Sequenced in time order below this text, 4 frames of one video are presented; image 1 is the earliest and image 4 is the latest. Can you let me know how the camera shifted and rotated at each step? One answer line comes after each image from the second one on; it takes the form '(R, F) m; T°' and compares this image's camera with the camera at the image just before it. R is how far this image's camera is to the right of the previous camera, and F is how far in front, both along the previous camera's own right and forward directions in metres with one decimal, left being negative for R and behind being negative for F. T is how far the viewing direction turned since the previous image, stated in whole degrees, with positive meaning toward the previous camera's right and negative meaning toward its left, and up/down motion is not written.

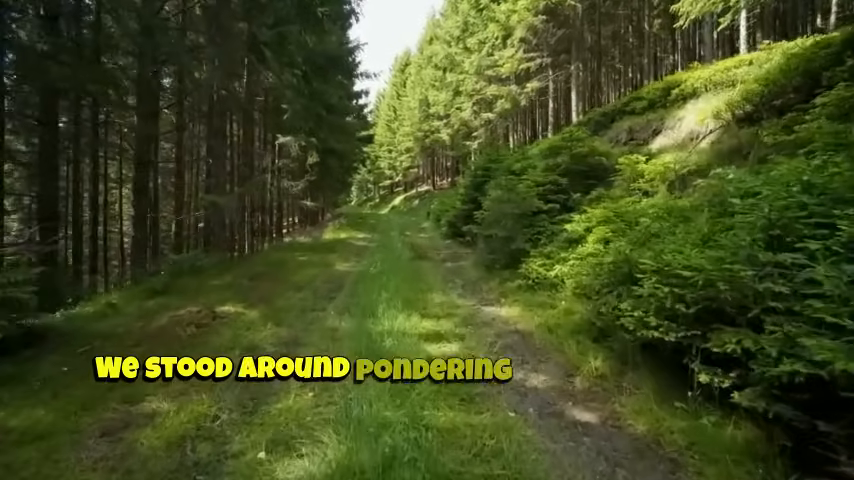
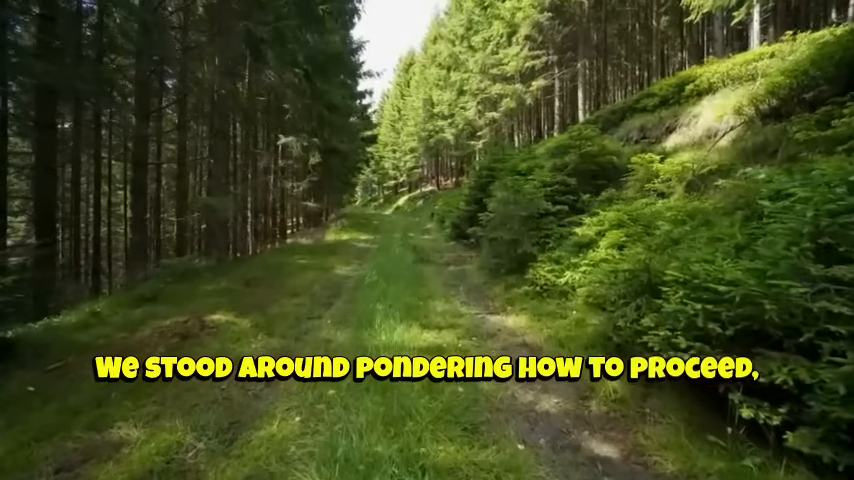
(+0.1, +0.6) m; -1°
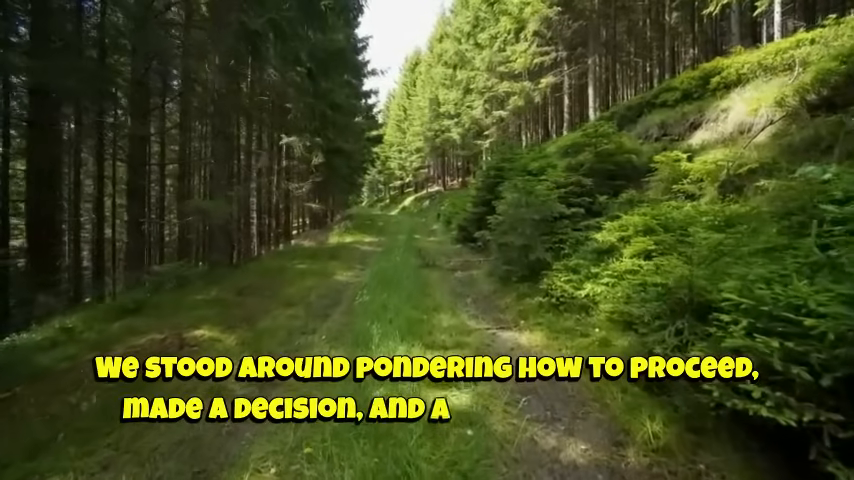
(0.0, +0.9) m; -1°
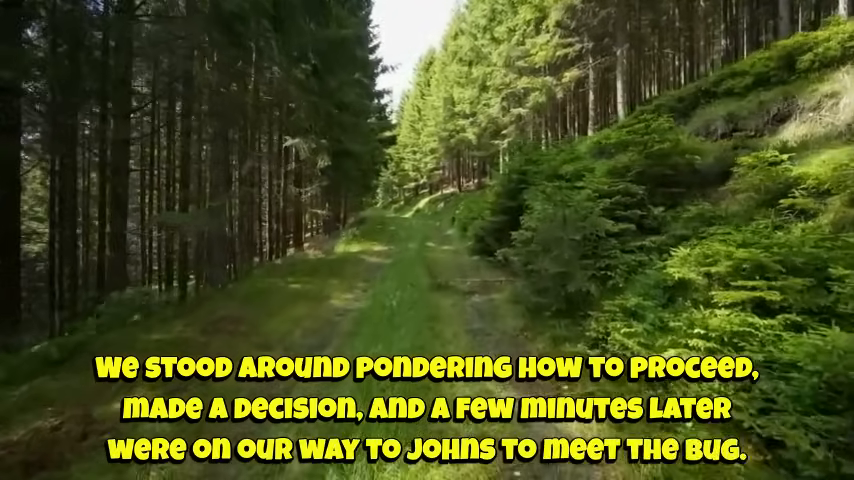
(+0.1, +2.3) m; -2°
